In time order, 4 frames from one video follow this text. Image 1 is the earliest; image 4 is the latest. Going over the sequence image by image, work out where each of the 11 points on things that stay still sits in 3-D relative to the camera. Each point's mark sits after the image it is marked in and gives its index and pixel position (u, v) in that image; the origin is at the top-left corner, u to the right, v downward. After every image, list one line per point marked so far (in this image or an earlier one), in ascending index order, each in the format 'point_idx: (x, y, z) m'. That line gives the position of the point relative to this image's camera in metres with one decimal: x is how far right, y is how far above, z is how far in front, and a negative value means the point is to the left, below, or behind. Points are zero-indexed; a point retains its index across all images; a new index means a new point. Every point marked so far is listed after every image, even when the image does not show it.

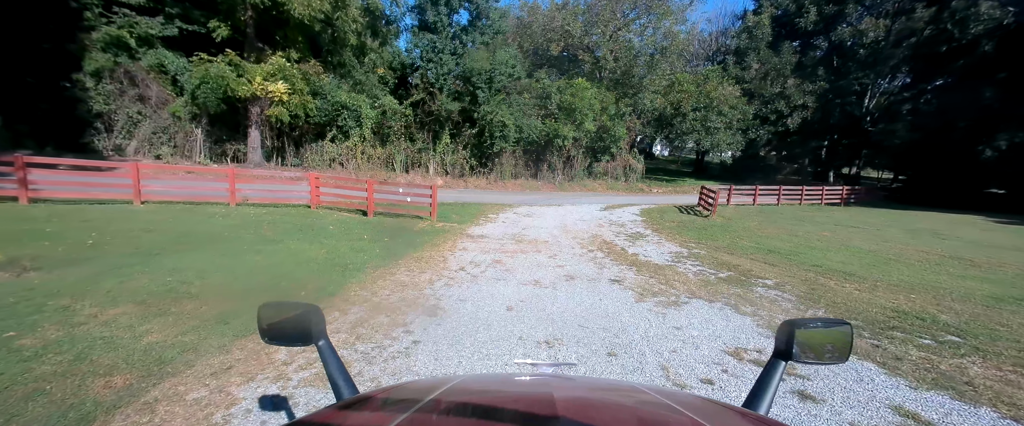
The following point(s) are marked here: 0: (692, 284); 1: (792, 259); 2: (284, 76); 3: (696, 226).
0: (+4.0, -1.6, +8.3) m
1: (+8.0, -1.3, +10.6) m
2: (-11.4, +6.9, +18.7) m
3: (+7.6, -0.5, +15.5) m
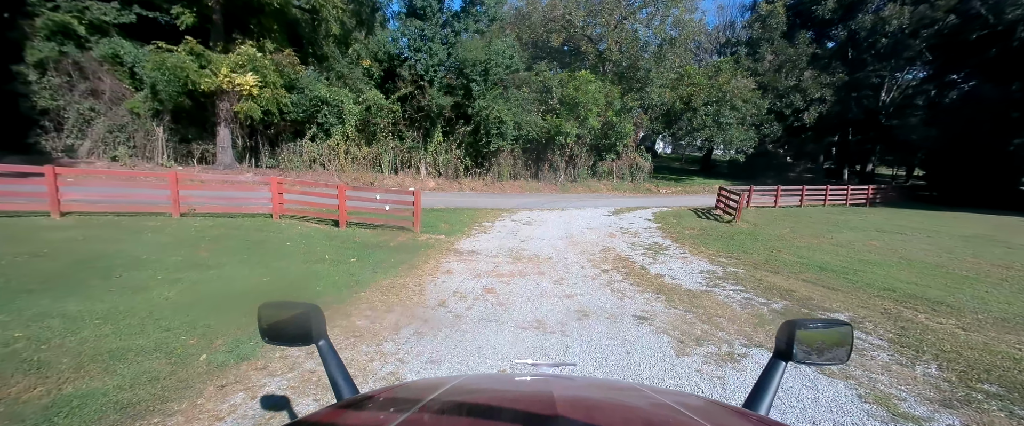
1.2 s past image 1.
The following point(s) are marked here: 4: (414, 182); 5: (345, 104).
0: (+4.0, -1.9, +6.3) m
1: (+7.9, -1.5, +8.6) m
2: (-11.5, +6.5, +16.7) m
3: (+7.5, -0.8, +13.5) m
4: (-5.2, +1.7, +20.0) m
5: (-8.7, +5.7, +19.4) m
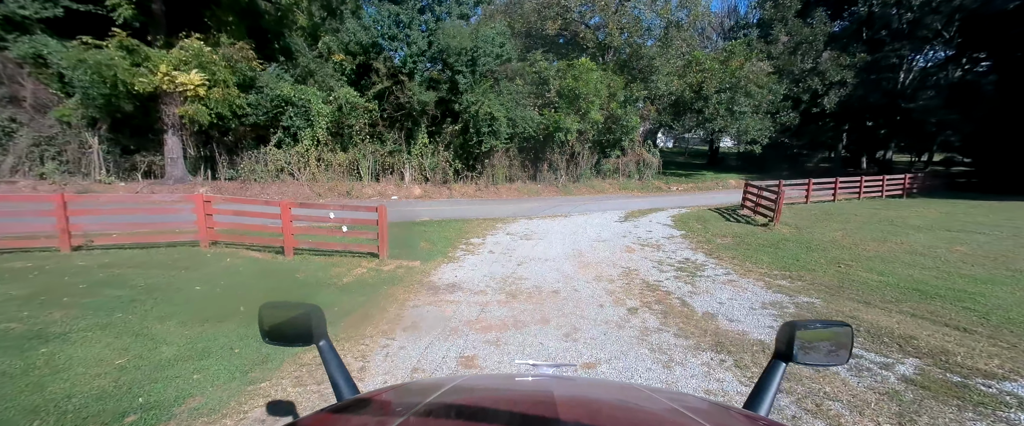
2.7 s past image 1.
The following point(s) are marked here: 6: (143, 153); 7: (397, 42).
0: (+3.9, -2.1, +3.9) m
1: (+7.8, -1.6, +6.2) m
2: (-11.9, +5.7, +14.3) m
3: (+7.4, -0.9, +11.1) m
4: (-5.5, +1.1, +17.6) m
5: (-9.1, +4.9, +16.9) m
6: (-16.1, +2.6, +16.3) m
7: (-5.4, +8.2, +17.7) m
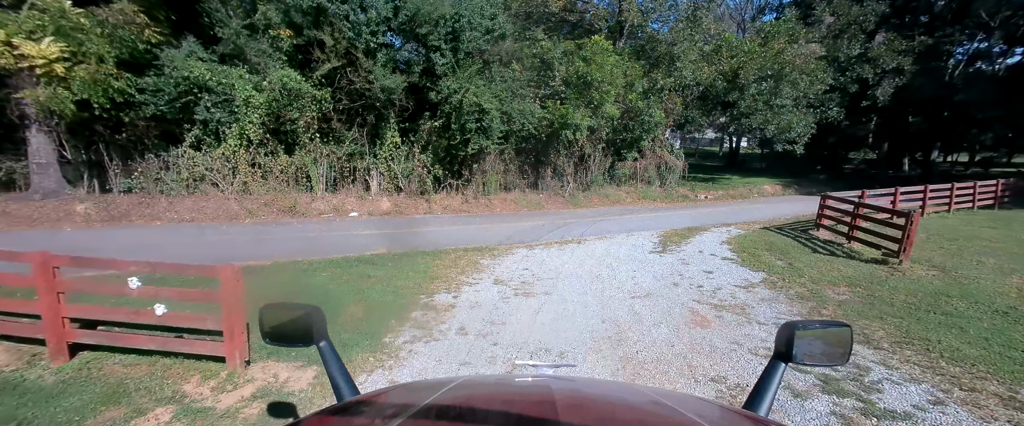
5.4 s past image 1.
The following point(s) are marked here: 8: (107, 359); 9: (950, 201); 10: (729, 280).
0: (+3.7, -2.8, -0.4) m
1: (+7.6, -2.3, +1.9) m
2: (-12.1, +4.9, +10.0) m
3: (+7.2, -1.6, +6.8) m
4: (-5.7, +0.3, +13.3) m
5: (-9.3, +4.1, +12.7) m
6: (-16.3, +1.8, +12.1) m
7: (-5.7, +7.4, +13.5) m
8: (-5.0, -1.8, +4.6) m
9: (+18.4, +0.5, +15.6) m
10: (+4.6, -1.4, +7.9) m
